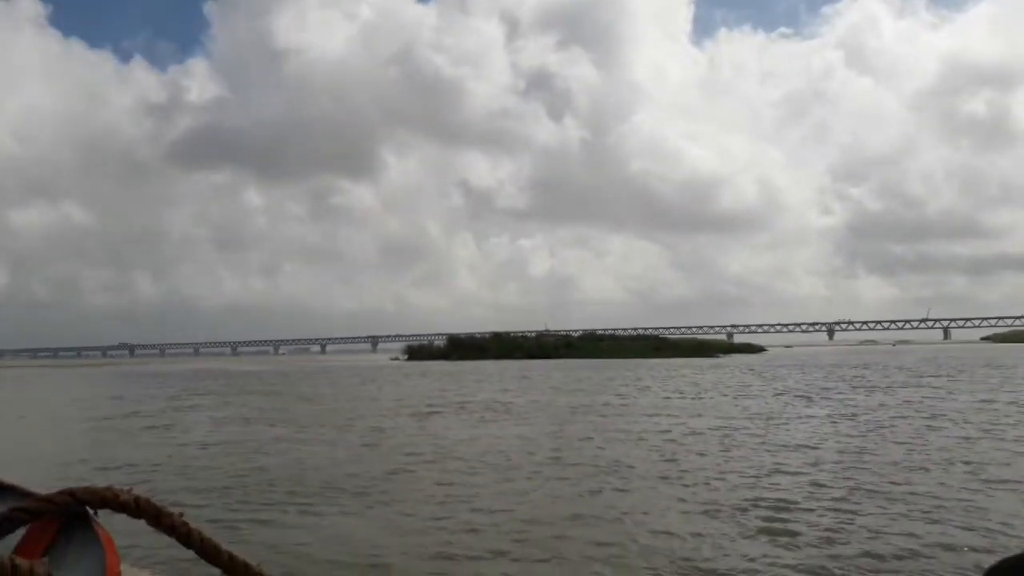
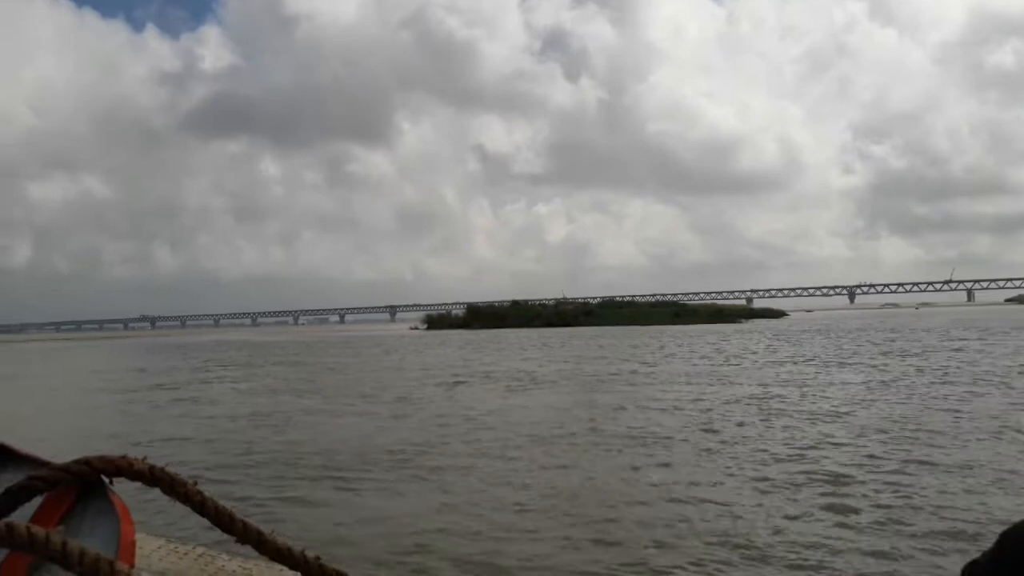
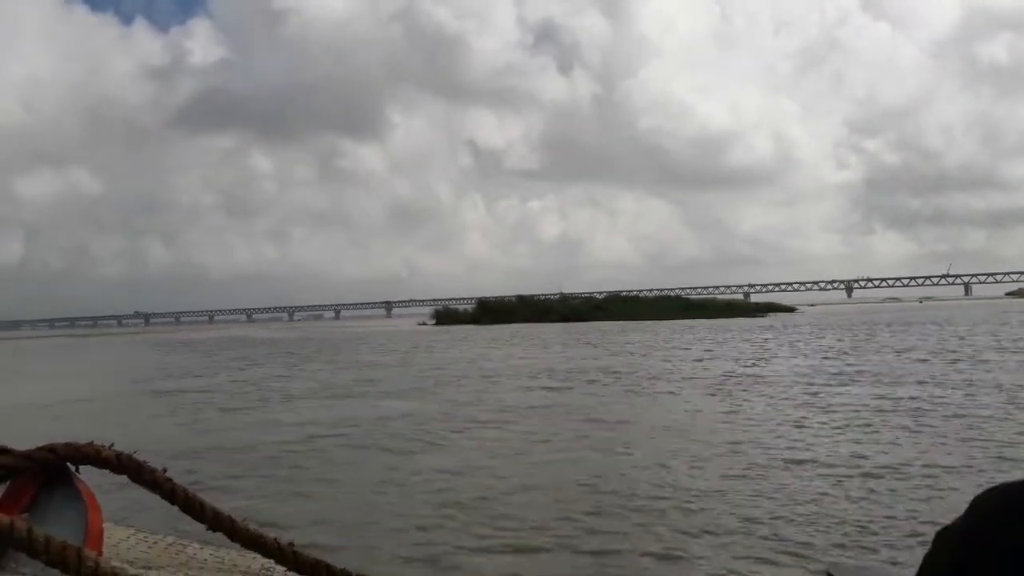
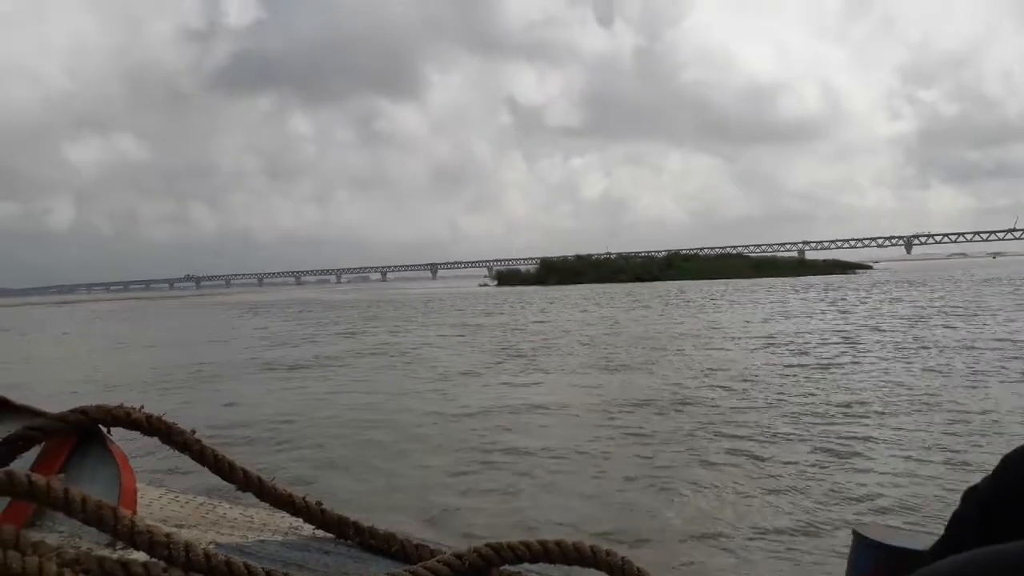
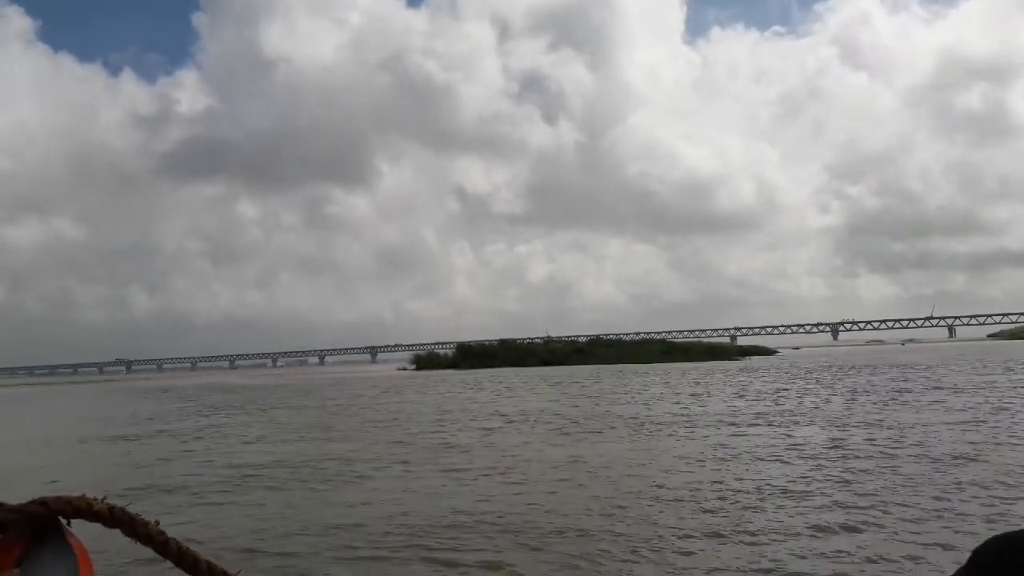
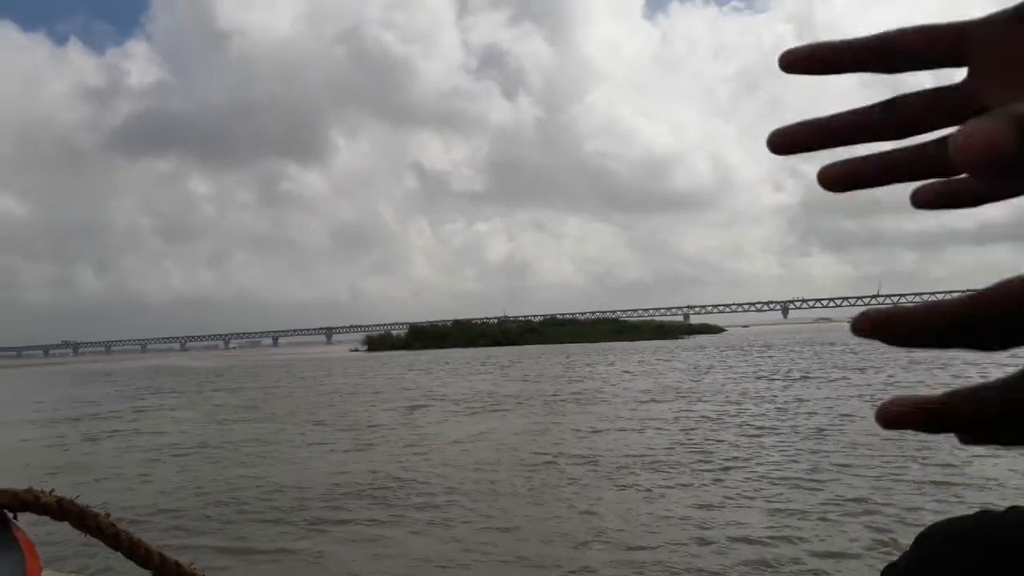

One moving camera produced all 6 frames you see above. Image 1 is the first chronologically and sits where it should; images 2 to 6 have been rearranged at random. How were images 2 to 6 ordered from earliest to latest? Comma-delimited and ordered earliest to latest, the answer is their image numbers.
2, 6, 5, 3, 4
